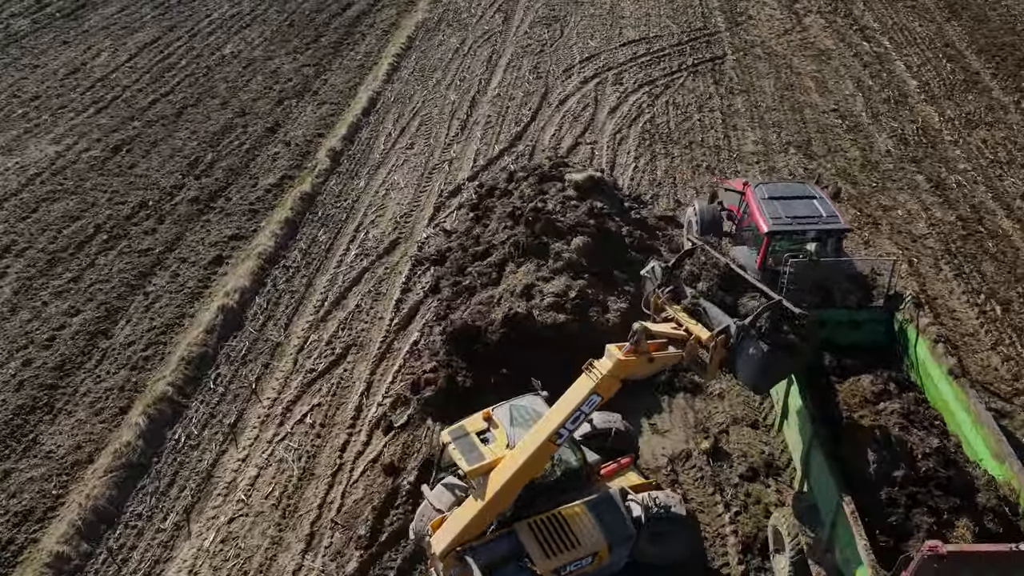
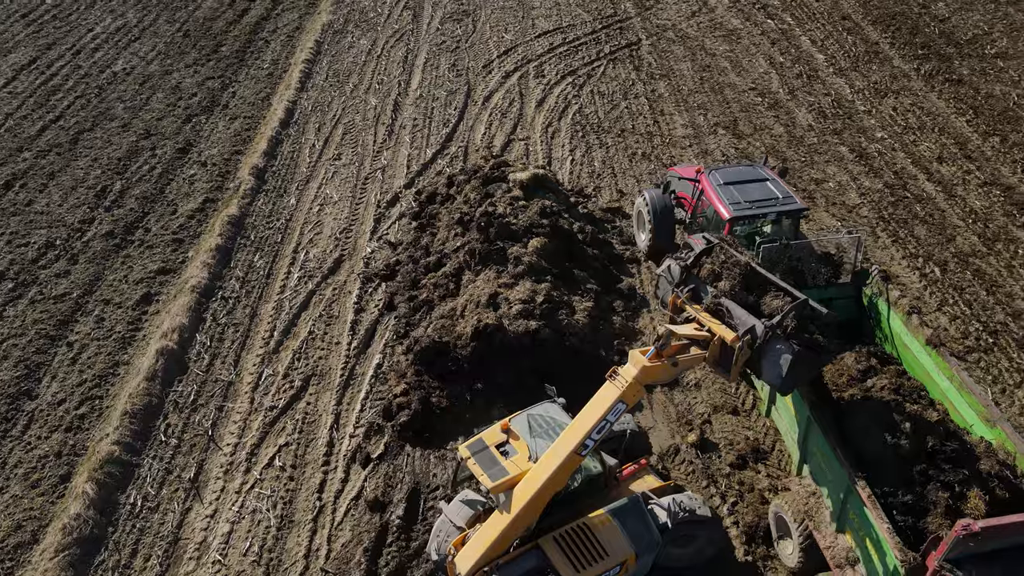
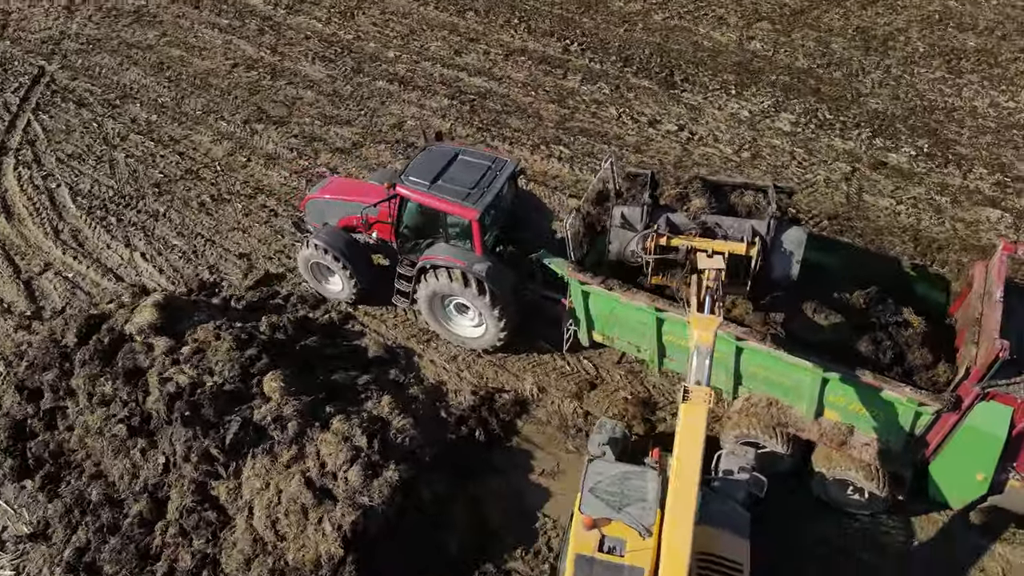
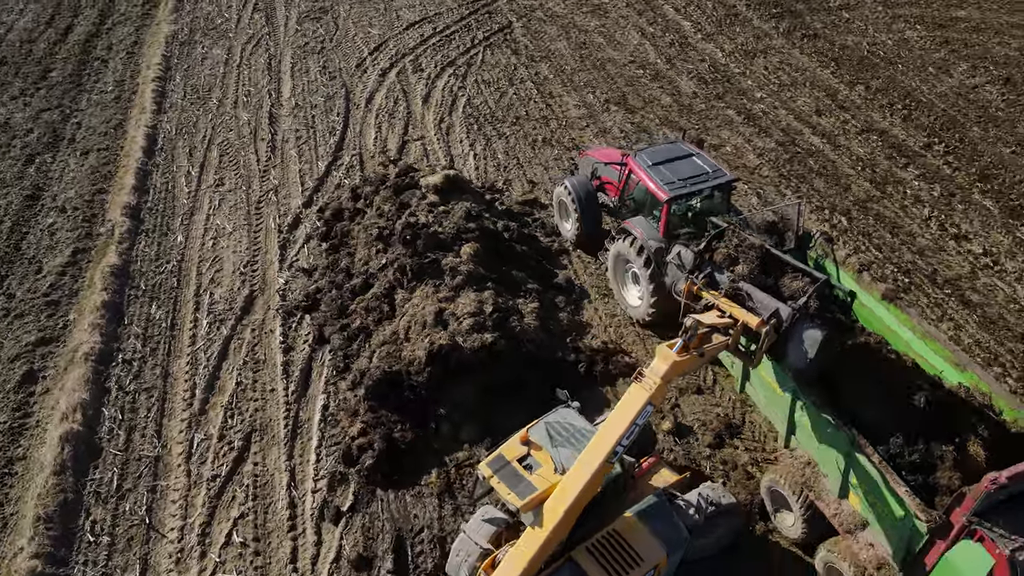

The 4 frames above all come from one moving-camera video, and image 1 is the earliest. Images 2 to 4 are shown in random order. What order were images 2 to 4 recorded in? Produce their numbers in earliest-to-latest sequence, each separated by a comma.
2, 4, 3
